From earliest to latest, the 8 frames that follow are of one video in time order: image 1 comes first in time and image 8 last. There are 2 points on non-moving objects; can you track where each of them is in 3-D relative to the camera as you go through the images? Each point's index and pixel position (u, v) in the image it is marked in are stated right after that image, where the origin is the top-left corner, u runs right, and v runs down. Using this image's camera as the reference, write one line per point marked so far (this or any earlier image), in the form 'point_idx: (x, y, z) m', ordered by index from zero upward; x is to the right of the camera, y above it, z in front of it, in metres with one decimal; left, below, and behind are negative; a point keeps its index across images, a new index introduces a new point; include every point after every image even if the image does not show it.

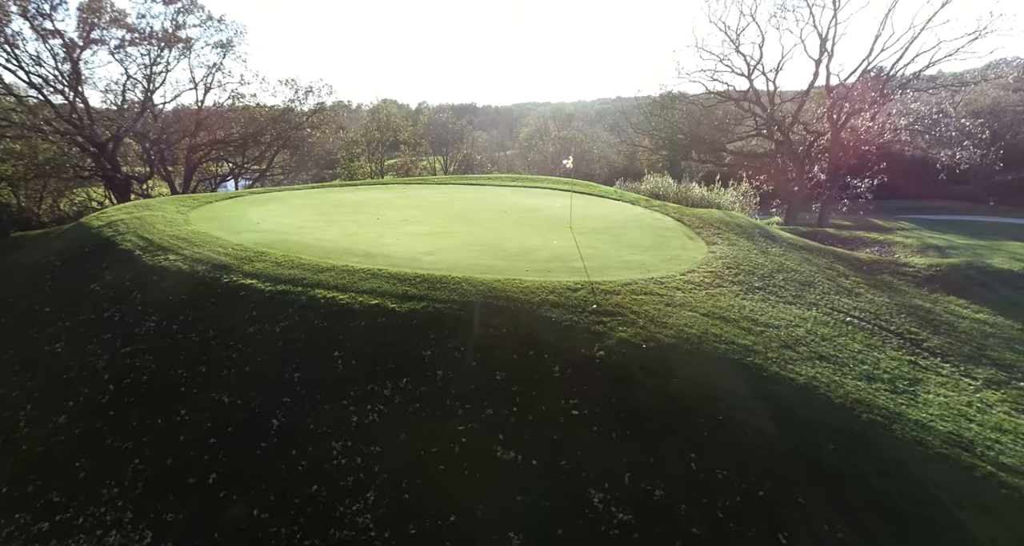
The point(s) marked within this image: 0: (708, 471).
0: (+2.0, -2.0, +4.2) m
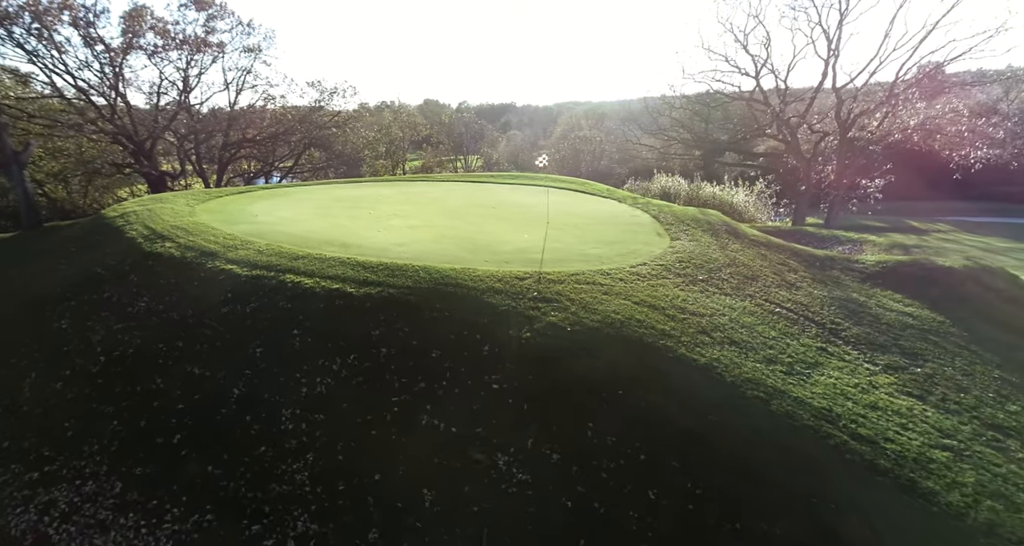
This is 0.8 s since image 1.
0: (+1.0, -1.9, +4.6) m
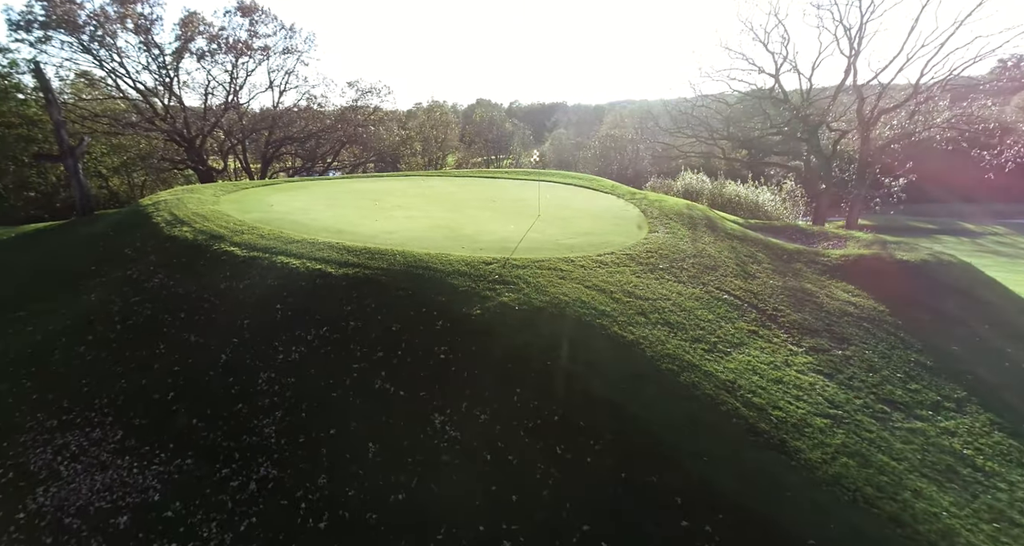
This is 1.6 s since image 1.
0: (+0.1, -1.6, +5.1) m
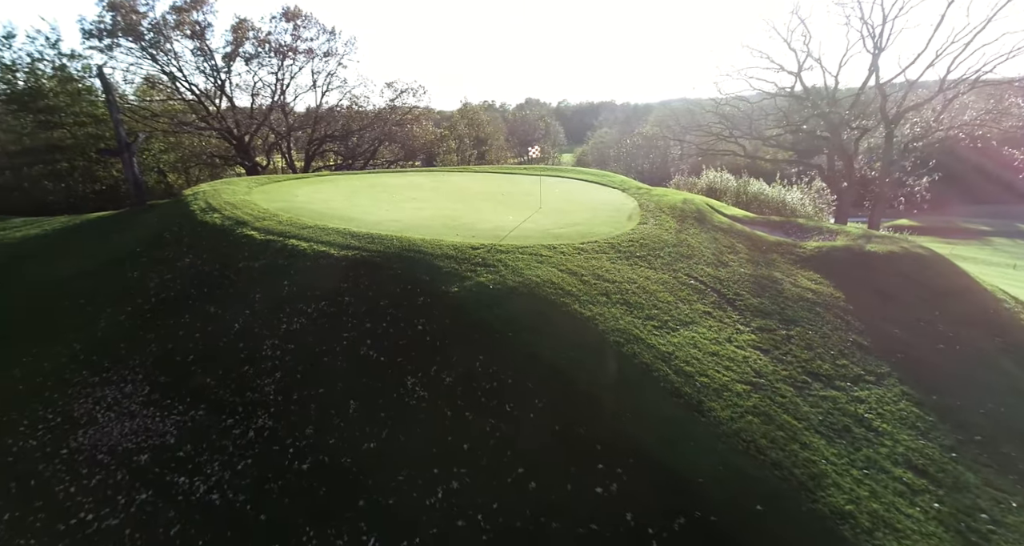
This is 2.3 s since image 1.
0: (-0.4, -1.3, +5.7) m
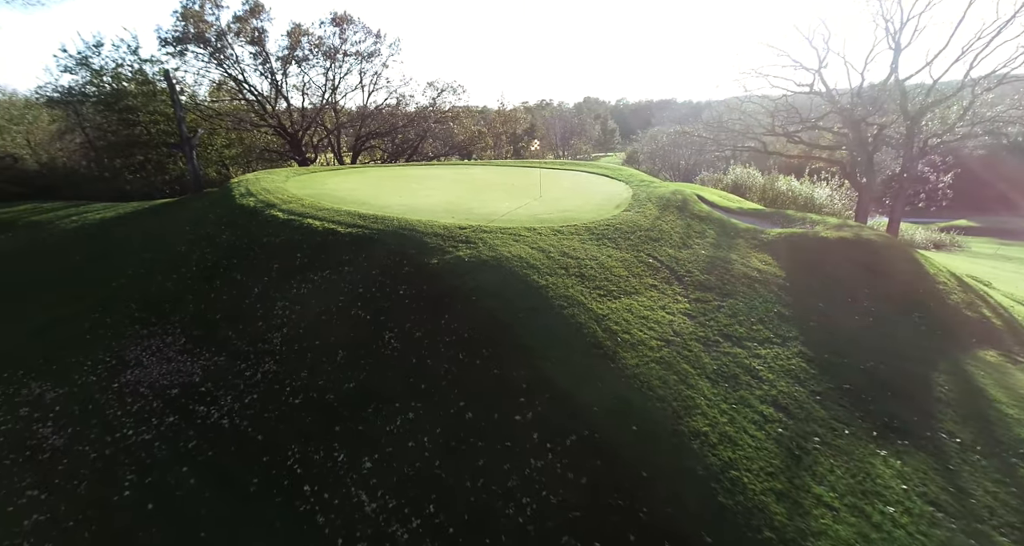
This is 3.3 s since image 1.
0: (-1.0, -0.8, +6.6) m
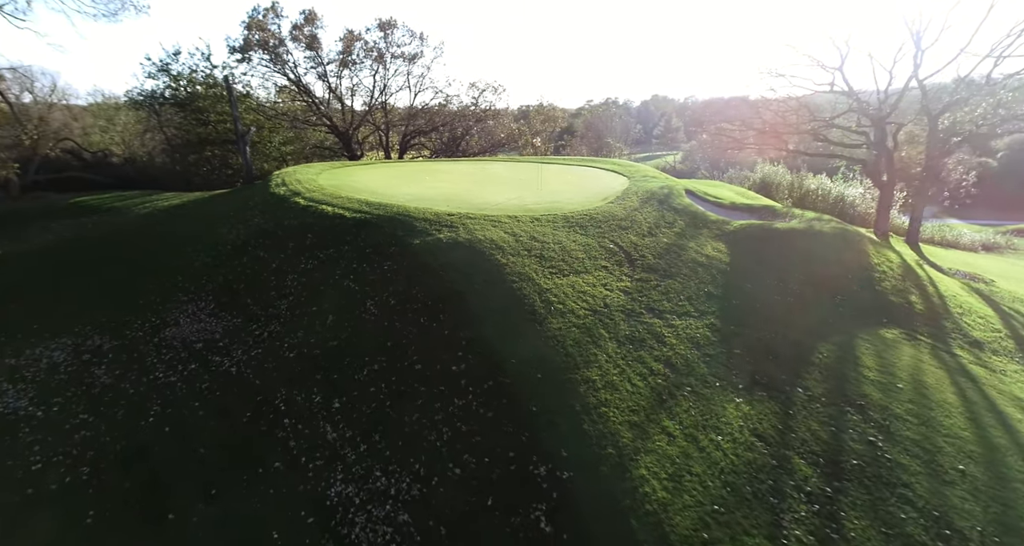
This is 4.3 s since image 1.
0: (-1.7, -0.4, +7.5) m
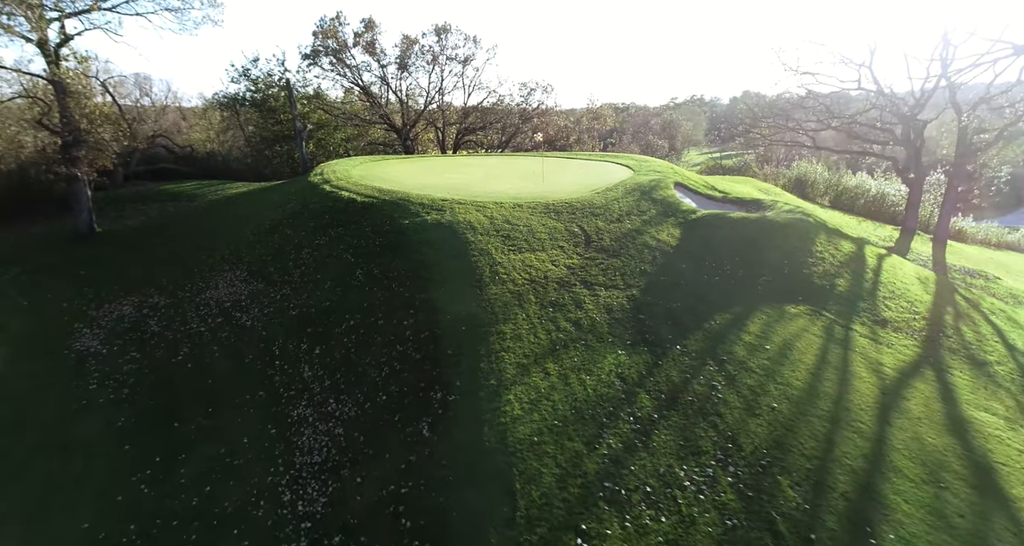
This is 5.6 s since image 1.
0: (-2.4, +0.1, +8.6) m
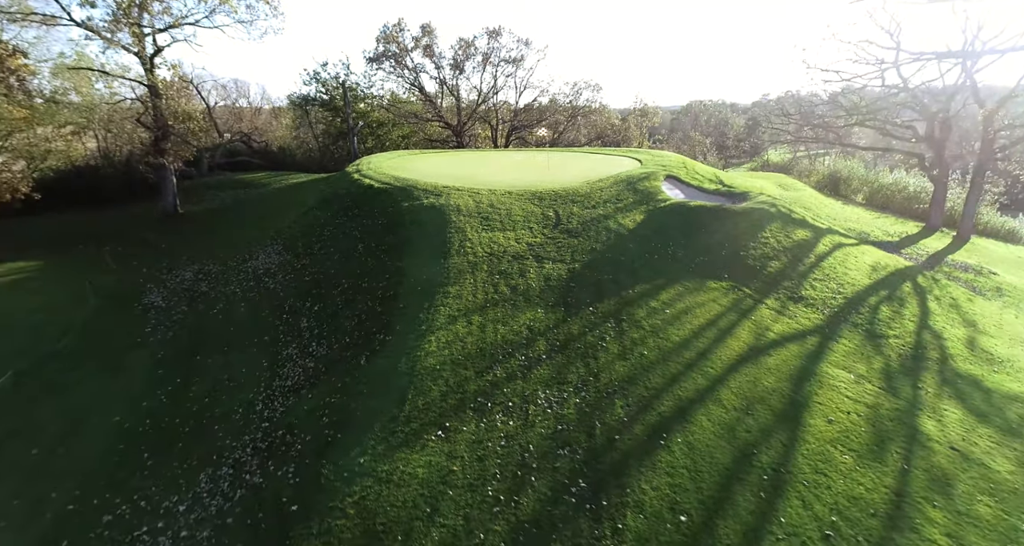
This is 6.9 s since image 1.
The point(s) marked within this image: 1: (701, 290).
0: (-2.9, +0.7, +9.6) m
1: (+2.8, -0.3, +6.0) m
